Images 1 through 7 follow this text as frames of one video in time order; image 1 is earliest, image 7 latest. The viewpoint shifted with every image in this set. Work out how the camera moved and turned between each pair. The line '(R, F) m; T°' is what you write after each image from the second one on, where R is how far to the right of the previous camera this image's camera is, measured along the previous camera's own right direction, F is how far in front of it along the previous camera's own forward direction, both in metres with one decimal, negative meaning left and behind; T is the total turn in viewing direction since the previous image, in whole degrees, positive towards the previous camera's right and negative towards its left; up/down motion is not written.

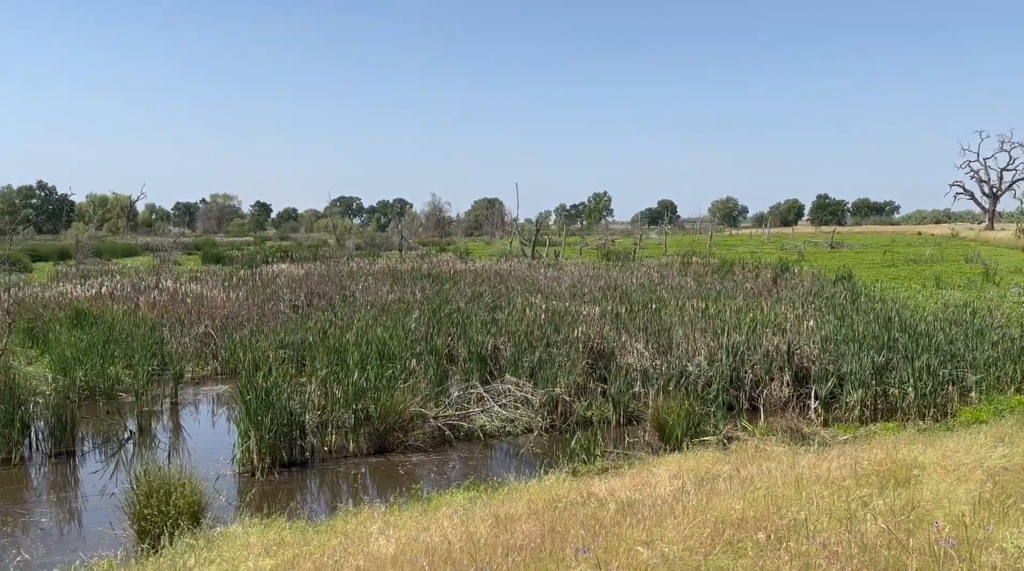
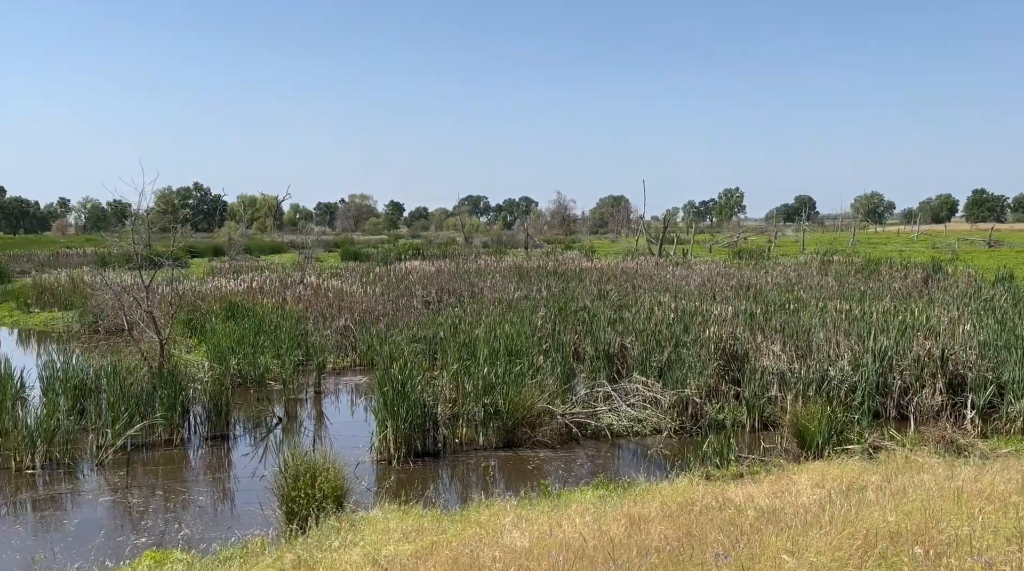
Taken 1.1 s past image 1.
(-0.1, -0.2) m; -7°
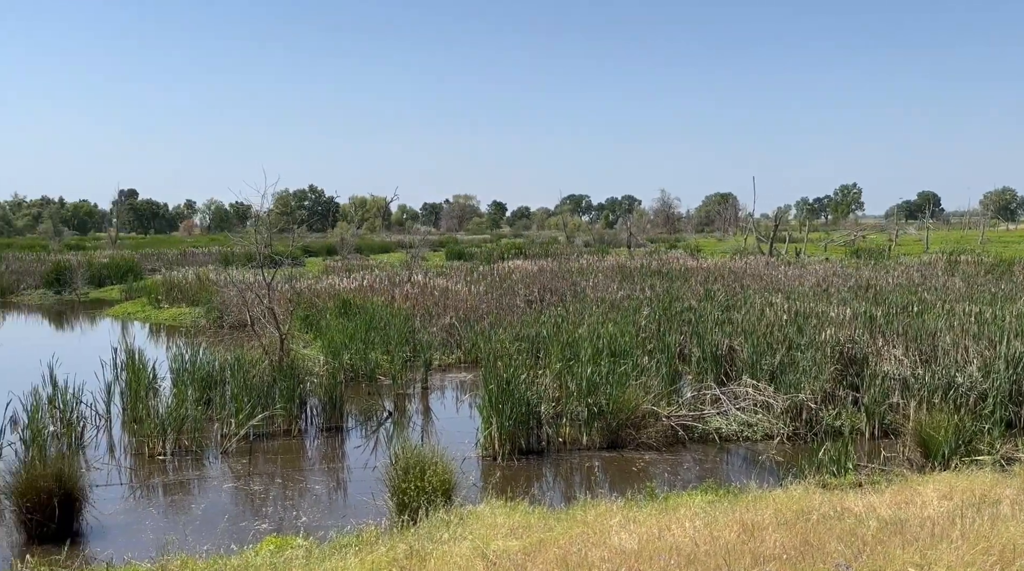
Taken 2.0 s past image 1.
(-0.1, -0.1) m; -5°
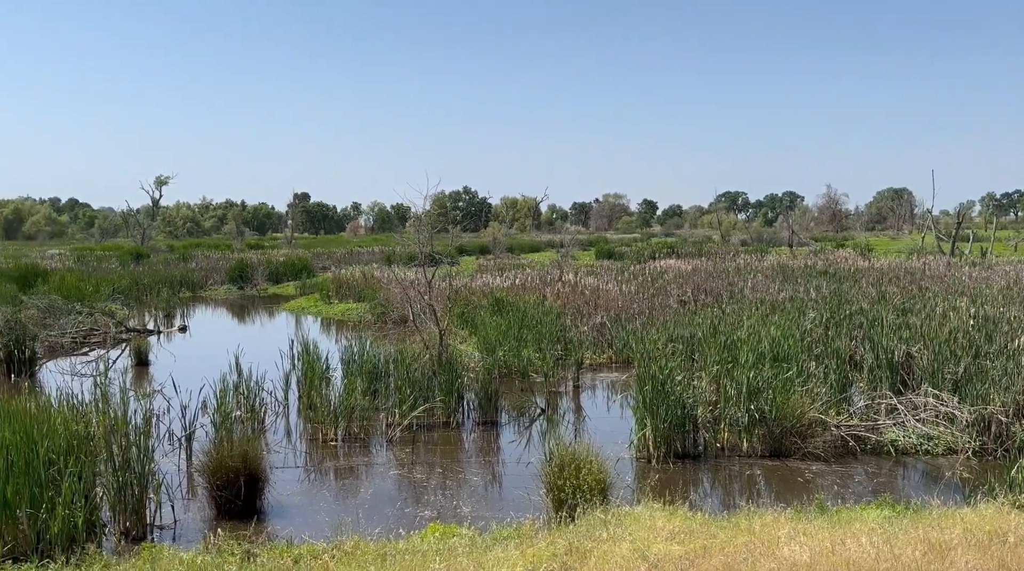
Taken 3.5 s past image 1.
(-0.2, +0.1) m; -8°
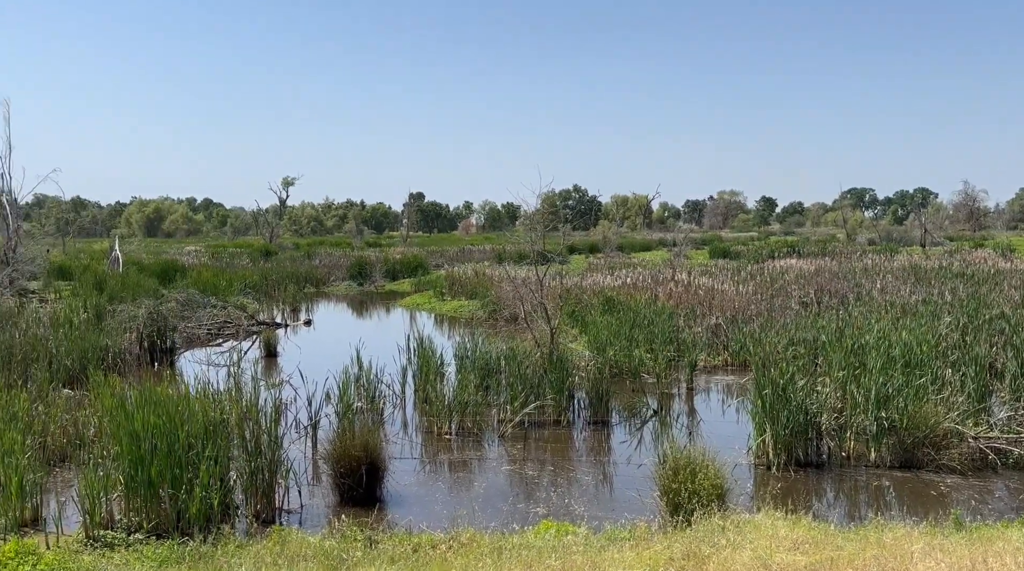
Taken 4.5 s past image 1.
(-0.1, +0.3) m; -6°
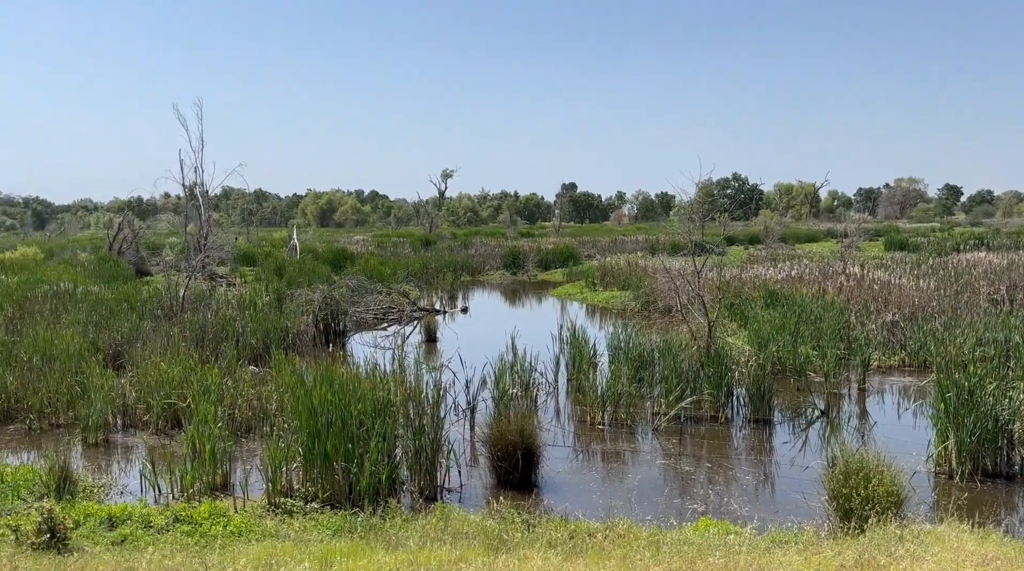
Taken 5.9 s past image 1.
(-0.2, +0.3) m; -8°
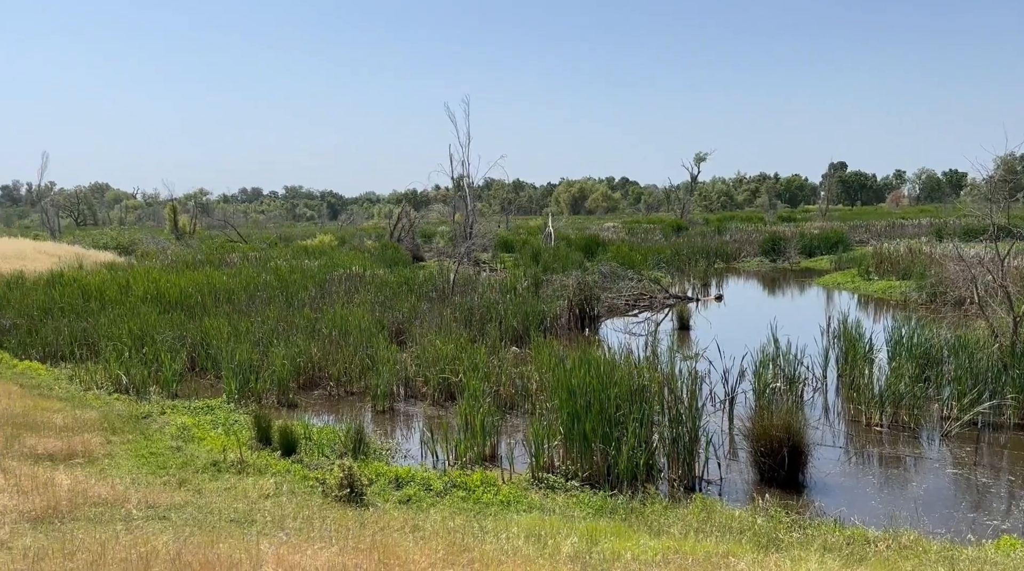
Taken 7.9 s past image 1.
(-0.5, +0.6) m; -13°
